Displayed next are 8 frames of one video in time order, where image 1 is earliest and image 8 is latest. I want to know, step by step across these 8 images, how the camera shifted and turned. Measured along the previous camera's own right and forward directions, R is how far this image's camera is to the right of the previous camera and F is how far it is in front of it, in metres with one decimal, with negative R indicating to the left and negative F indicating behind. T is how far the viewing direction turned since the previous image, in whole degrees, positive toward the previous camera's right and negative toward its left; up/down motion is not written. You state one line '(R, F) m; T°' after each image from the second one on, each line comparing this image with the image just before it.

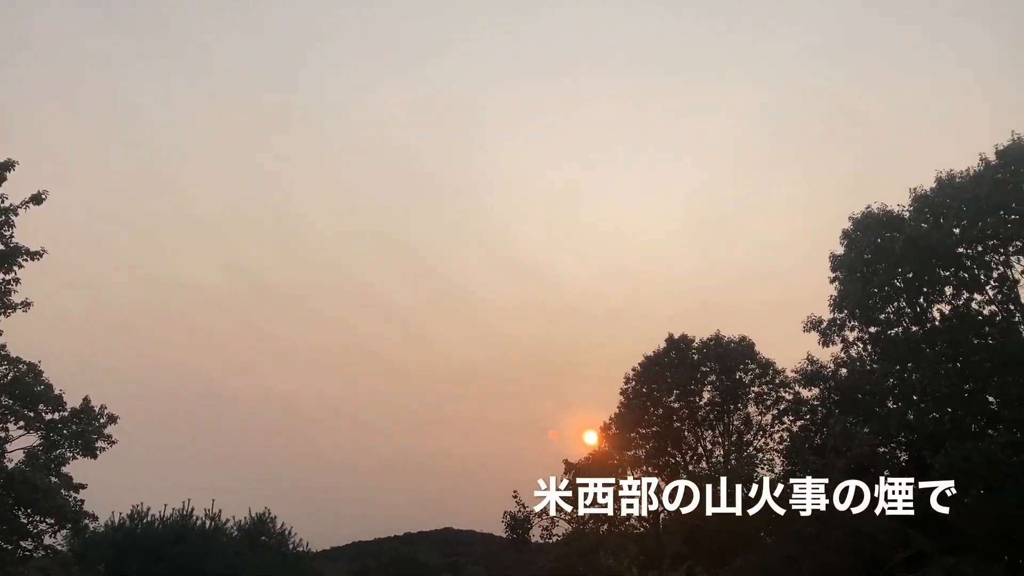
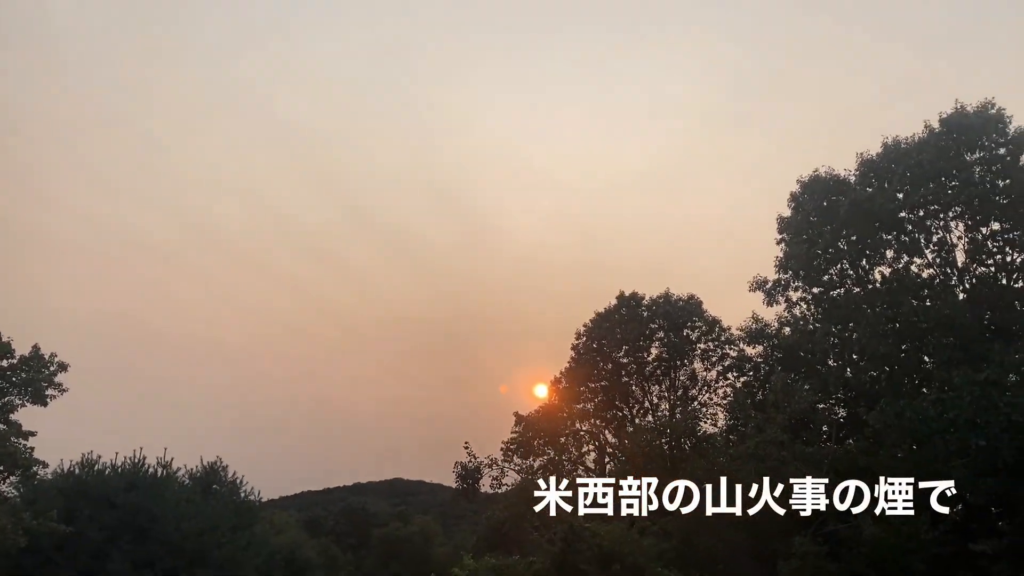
(-0.3, -0.2) m; +4°
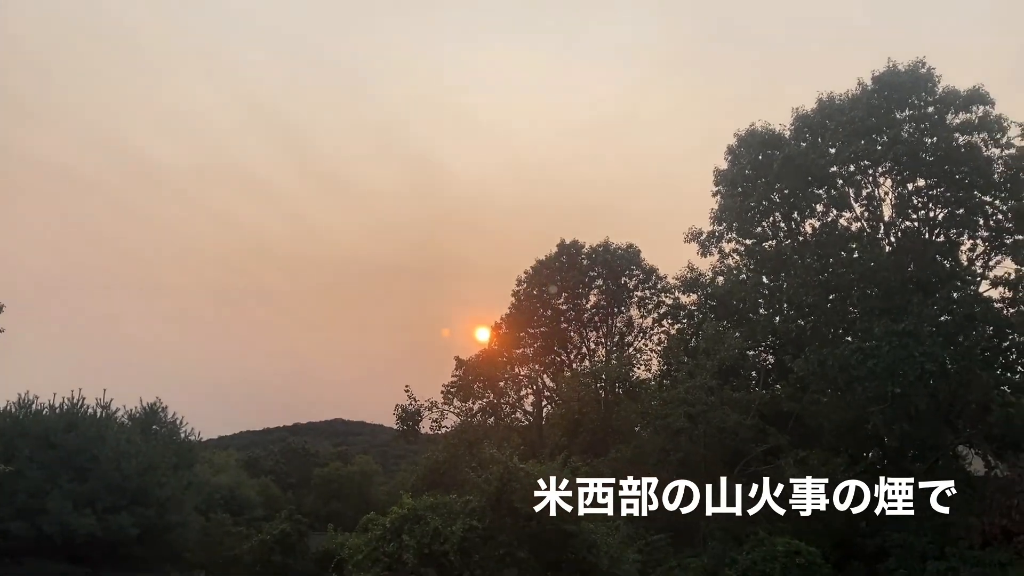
(0.0, -0.3) m; +4°
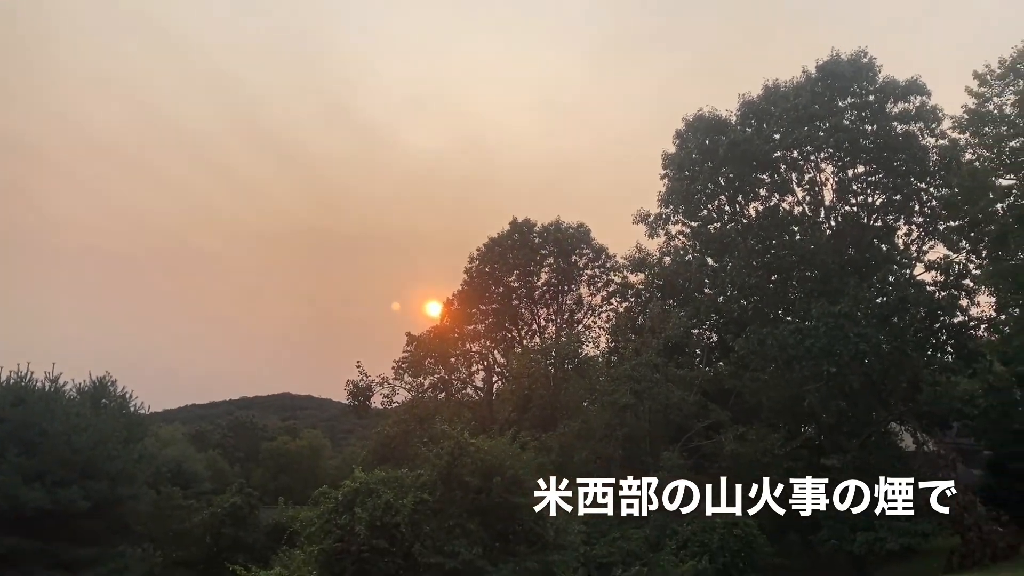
(0.0, -0.4) m; +3°
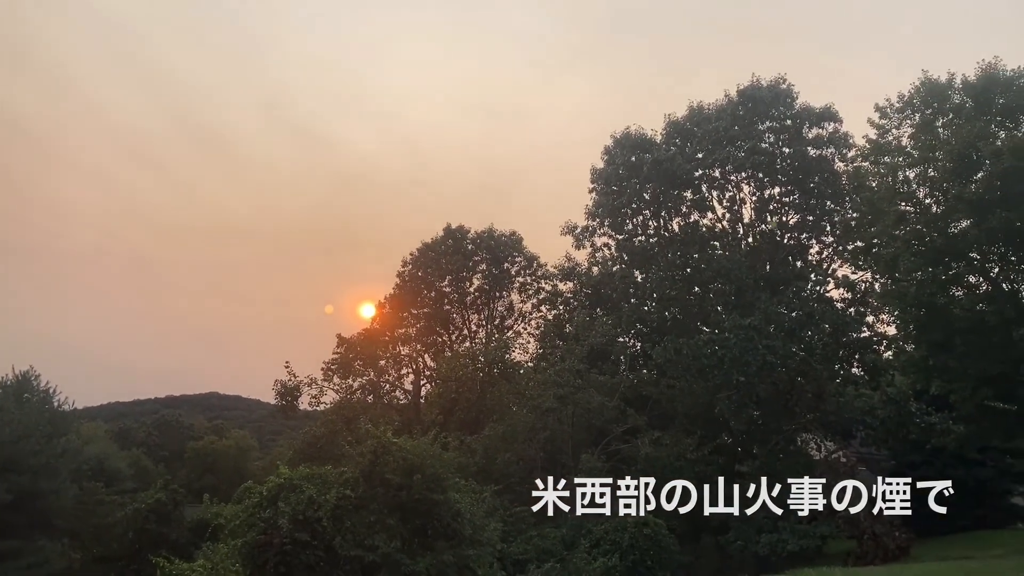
(+0.2, -0.7) m; +4°
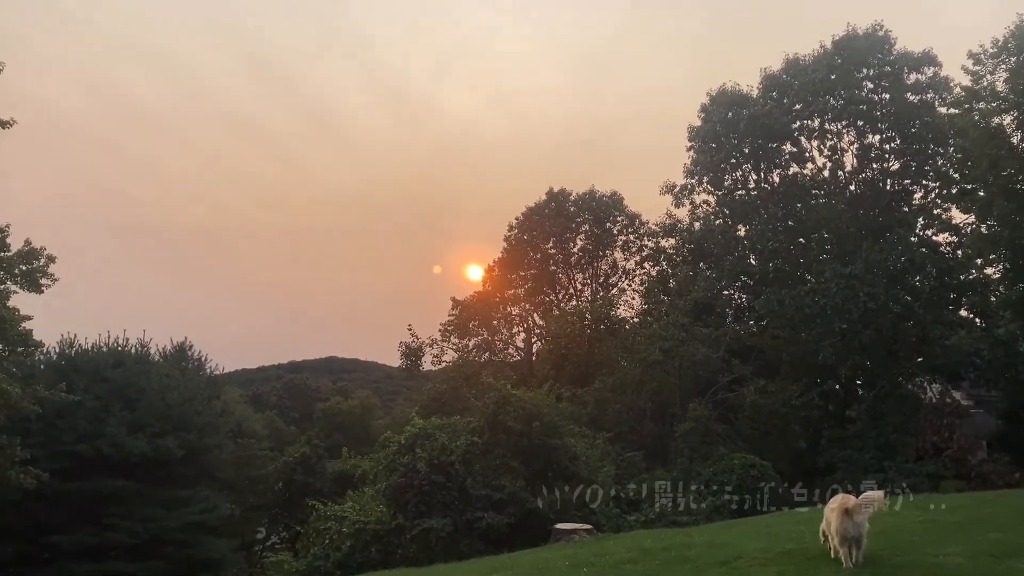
(0.0, -1.3) m; -7°
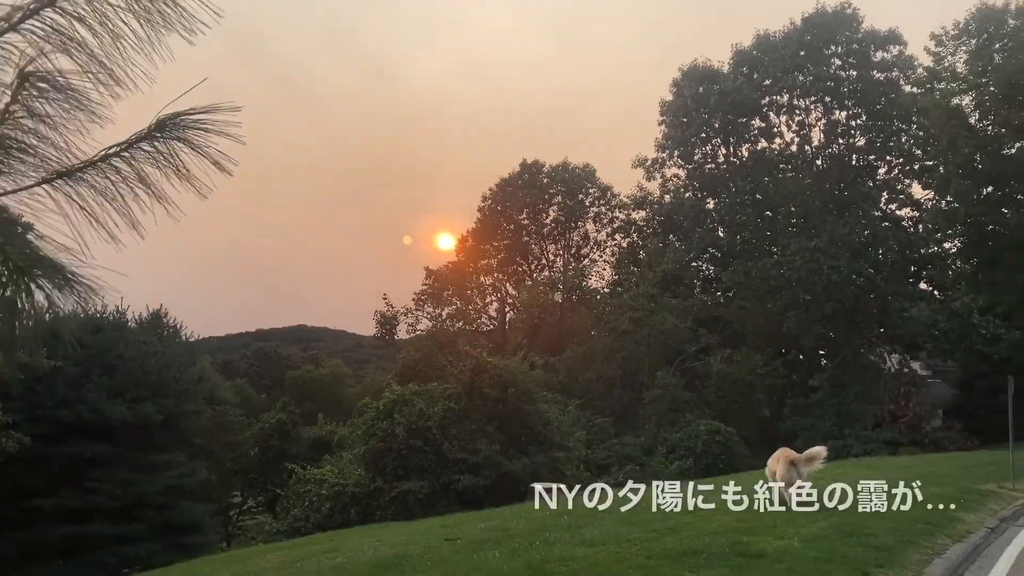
(-0.1, -0.4) m; +2°
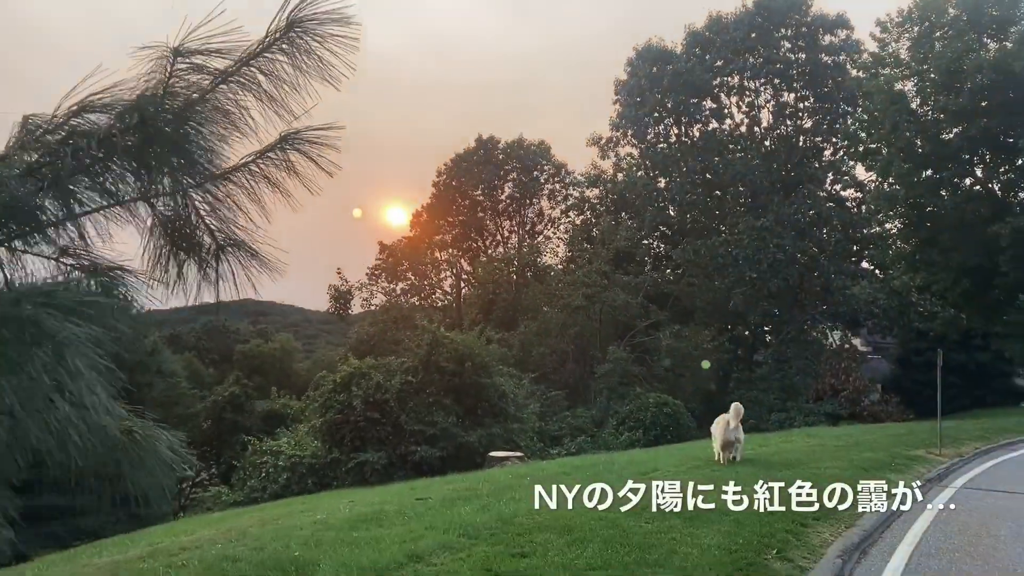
(-0.1, -0.3) m; +3°
